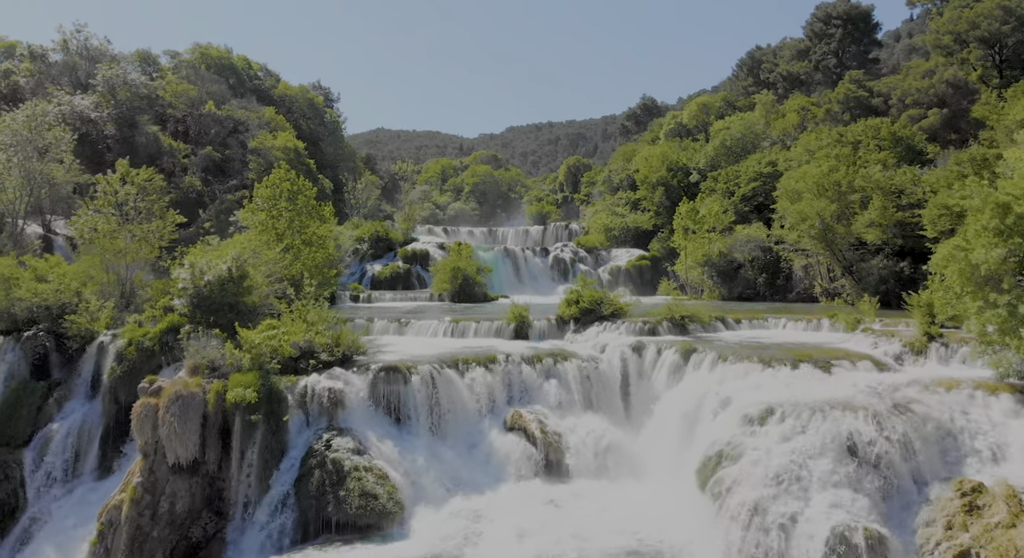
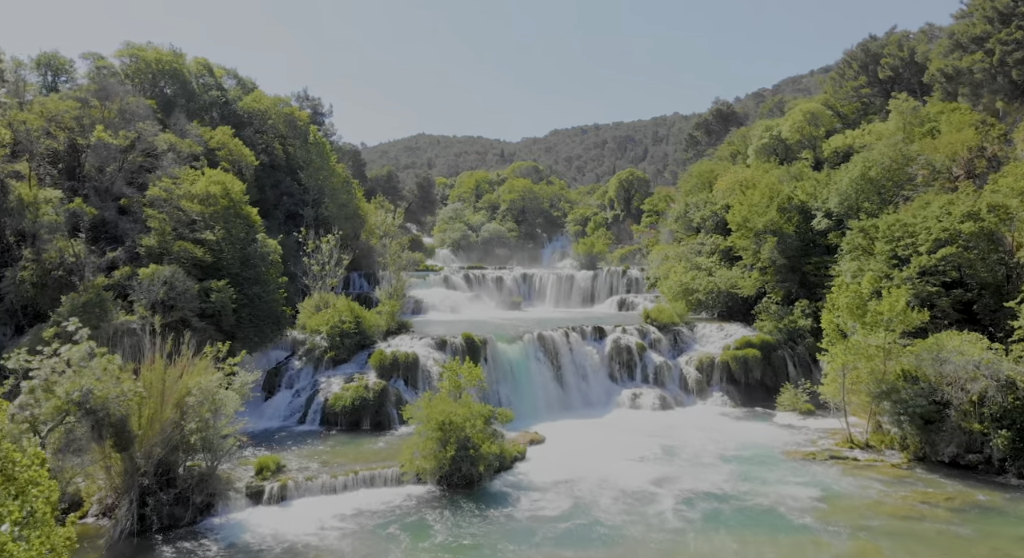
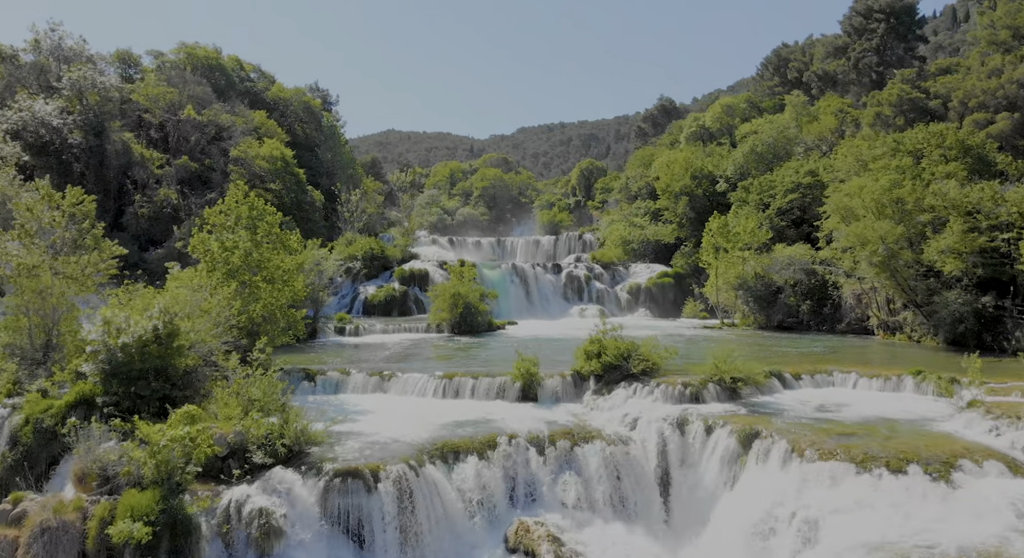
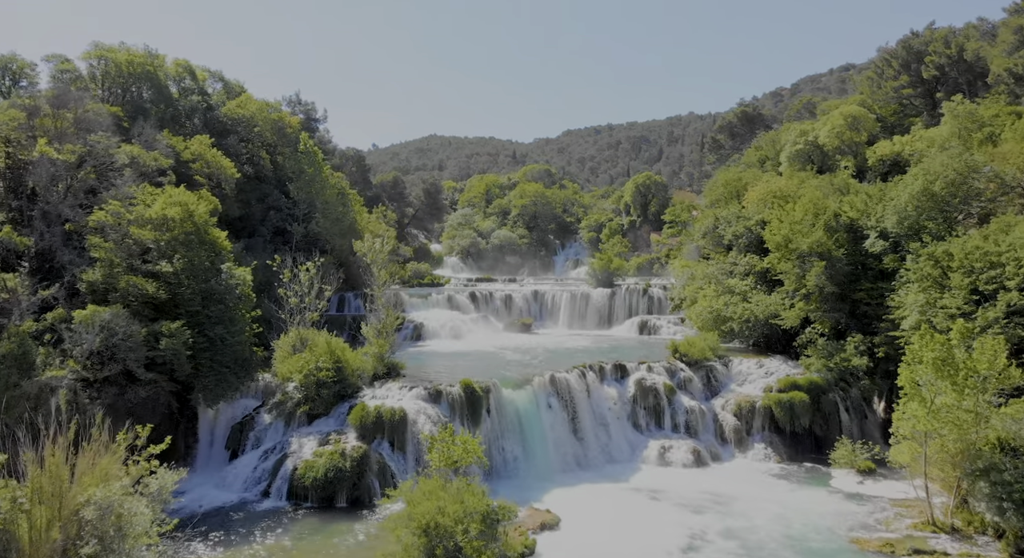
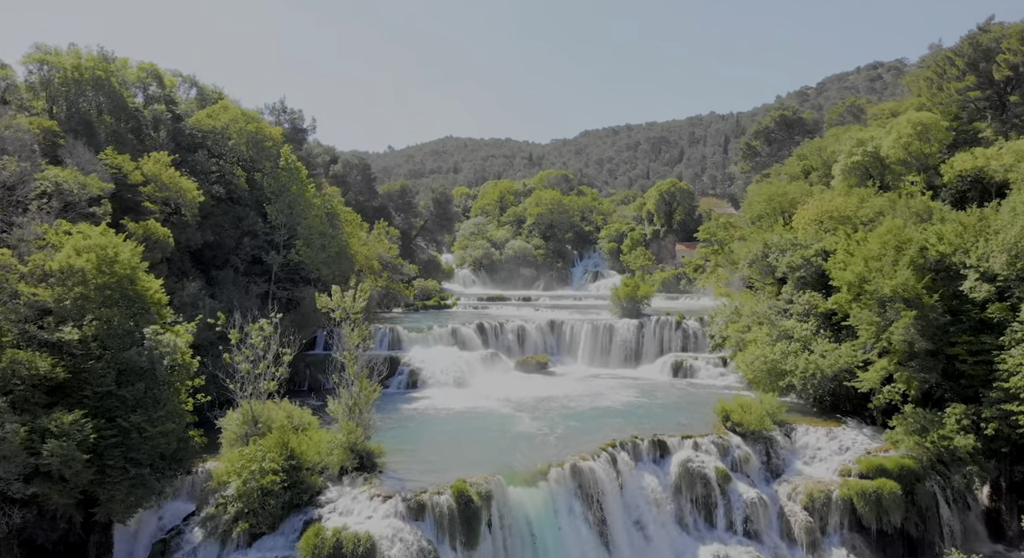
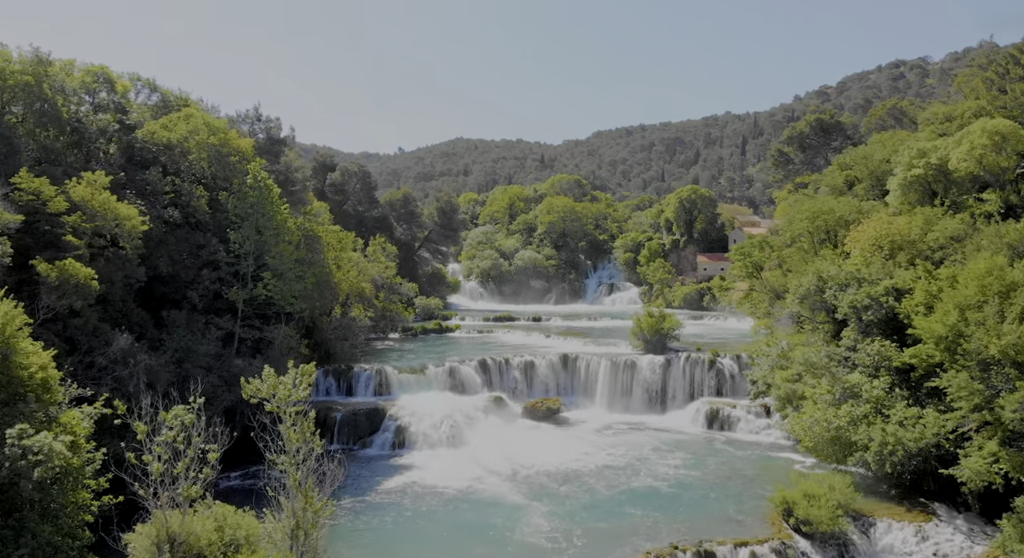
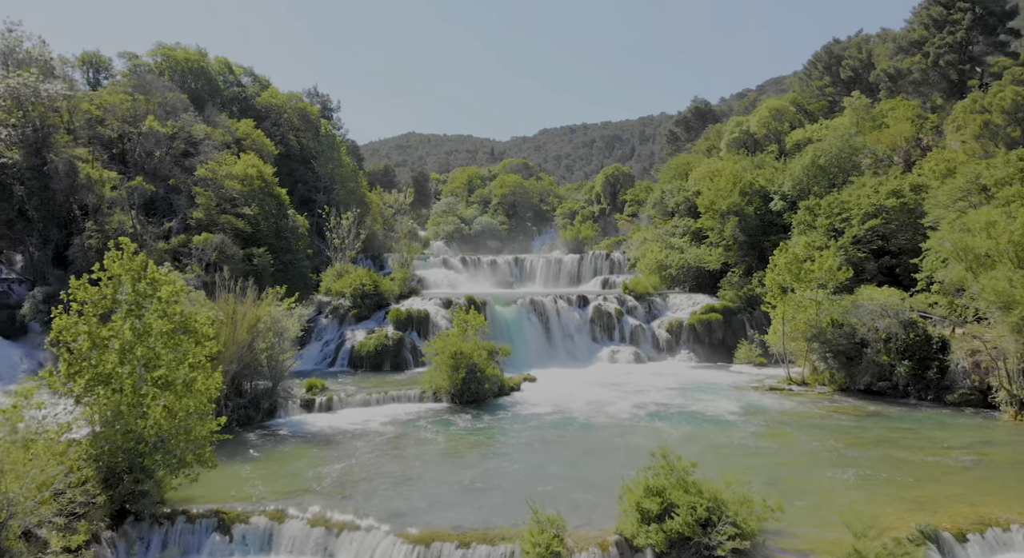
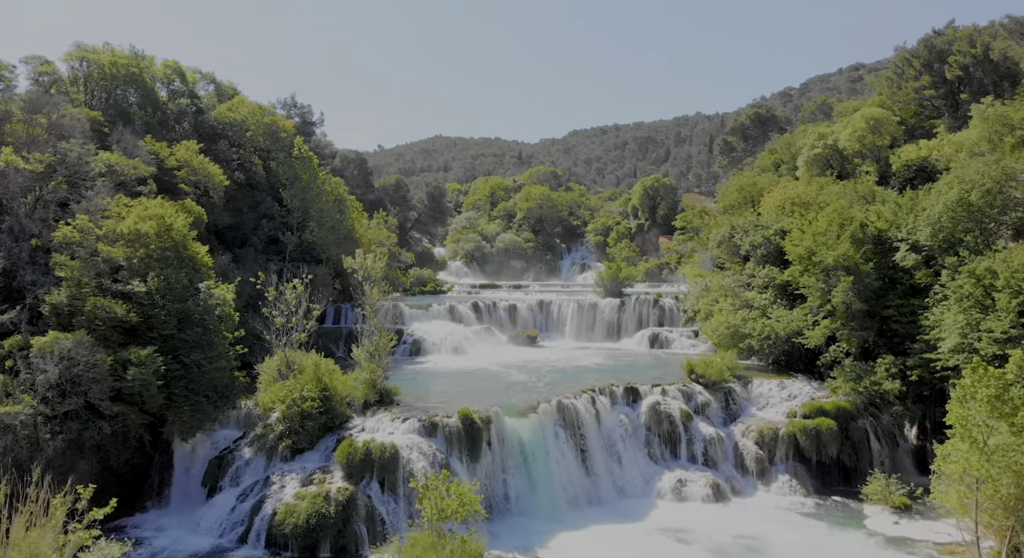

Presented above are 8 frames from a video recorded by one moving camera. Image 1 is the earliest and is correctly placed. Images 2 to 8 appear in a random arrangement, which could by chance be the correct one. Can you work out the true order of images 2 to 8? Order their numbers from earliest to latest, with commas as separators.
3, 7, 2, 4, 8, 5, 6
